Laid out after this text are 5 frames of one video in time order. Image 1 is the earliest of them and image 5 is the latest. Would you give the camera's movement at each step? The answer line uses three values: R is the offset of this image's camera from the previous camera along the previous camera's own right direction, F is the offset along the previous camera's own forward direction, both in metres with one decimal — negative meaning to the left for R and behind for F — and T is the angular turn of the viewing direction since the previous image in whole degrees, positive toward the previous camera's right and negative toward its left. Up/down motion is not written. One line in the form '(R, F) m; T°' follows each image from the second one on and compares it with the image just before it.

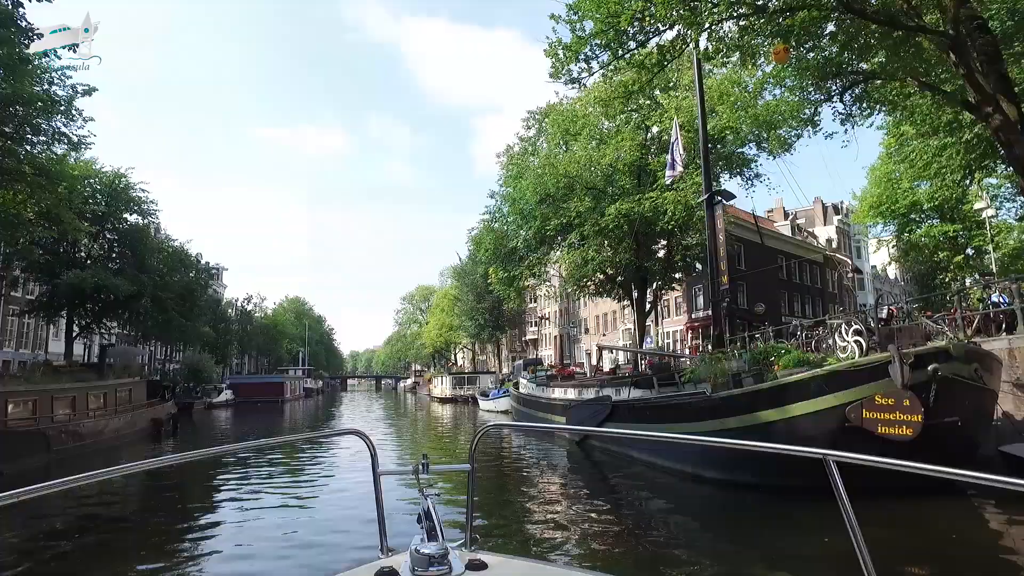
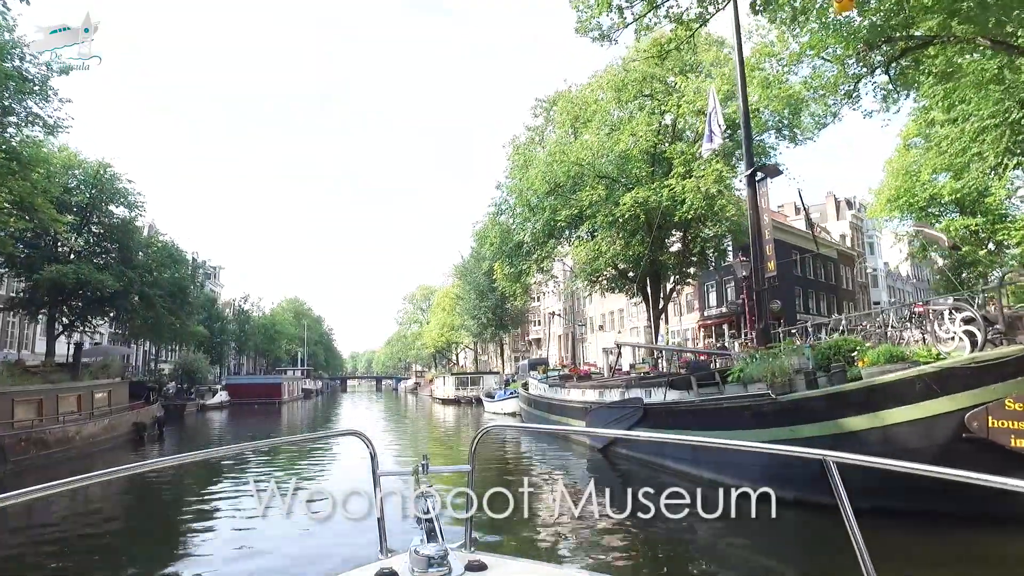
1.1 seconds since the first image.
(-0.3, +1.4) m; 0°
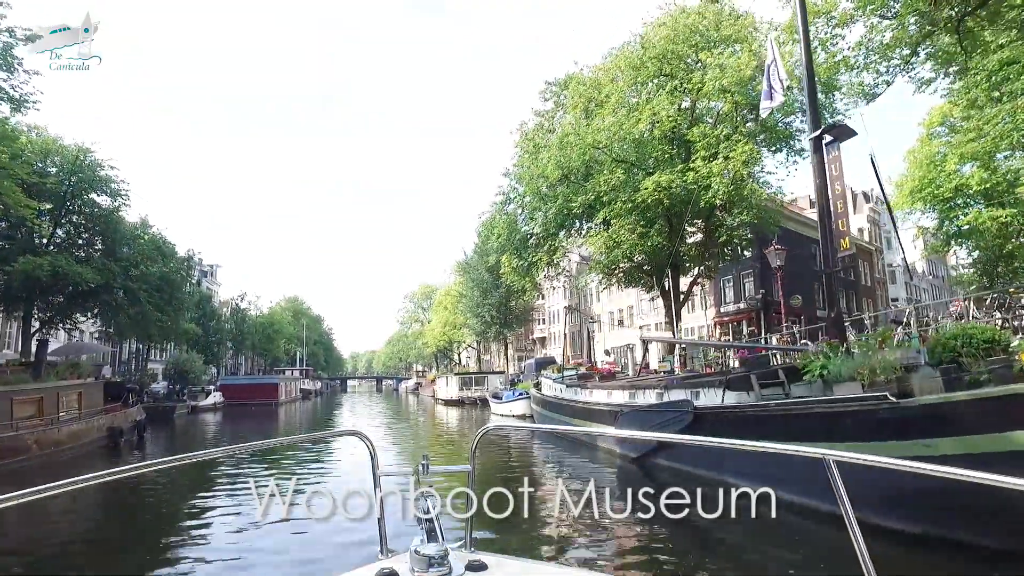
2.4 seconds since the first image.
(-0.4, +1.7) m; 0°
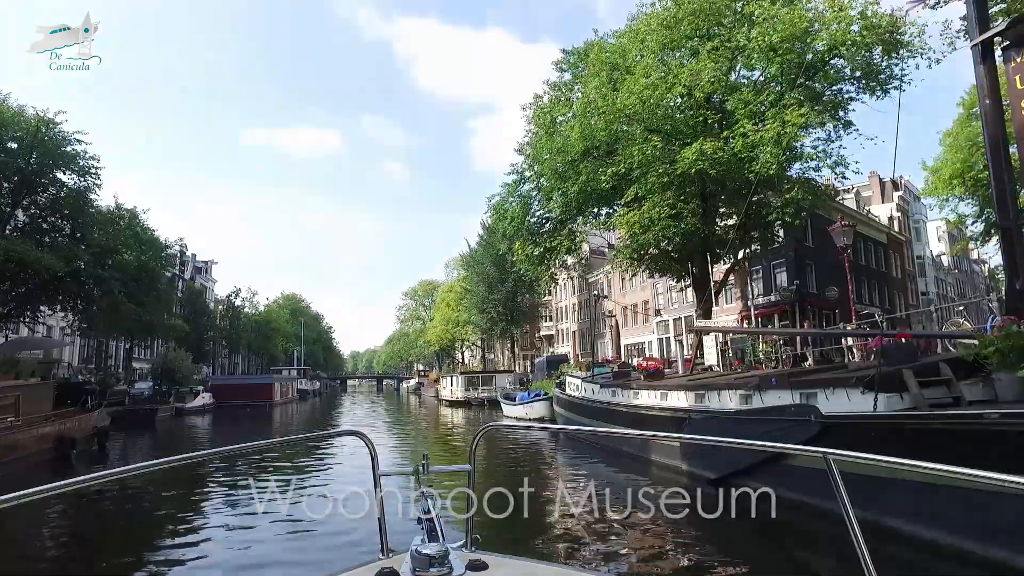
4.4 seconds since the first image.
(-0.6, +2.6) m; 0°
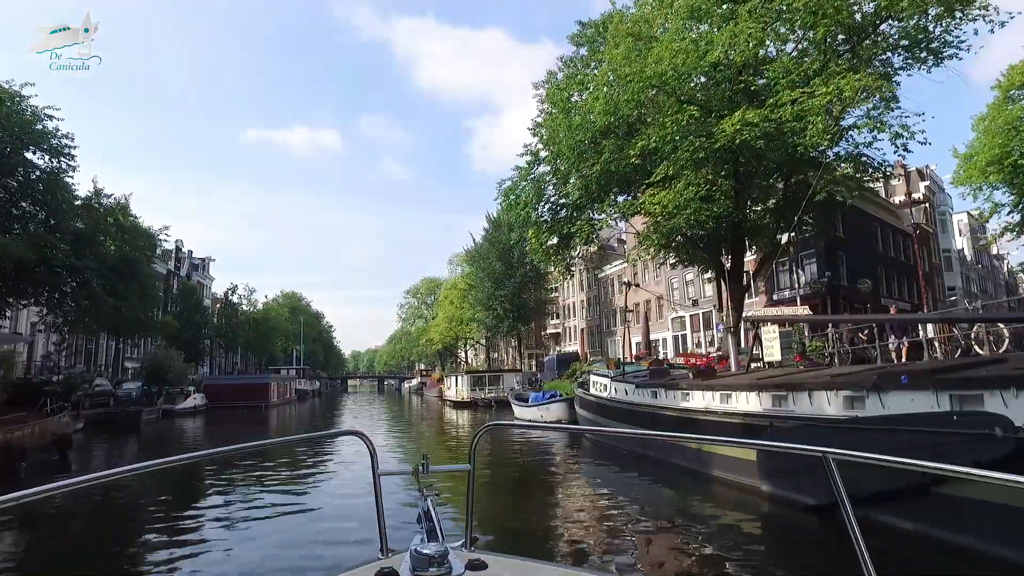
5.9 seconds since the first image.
(-0.4, +2.0) m; 0°
